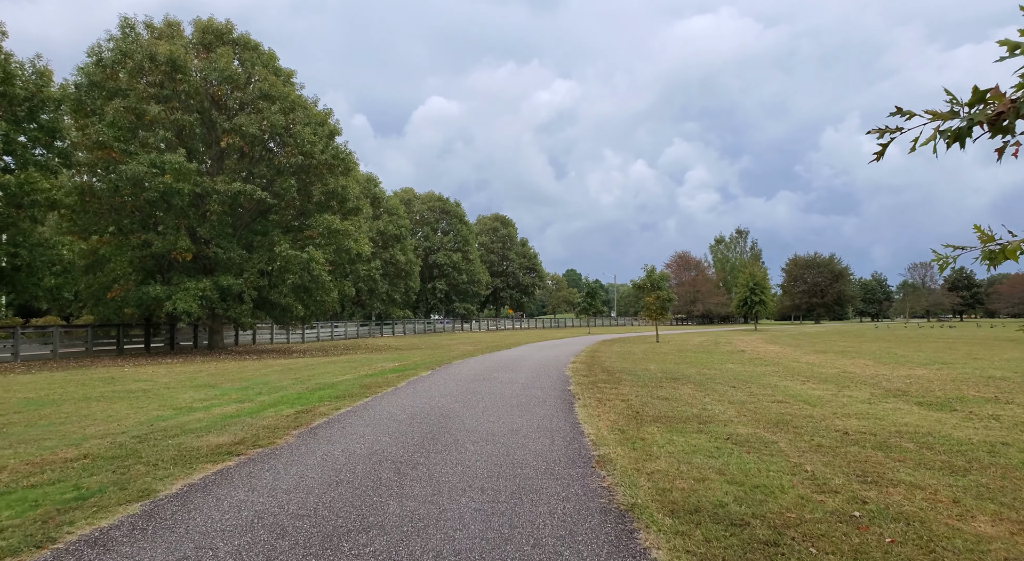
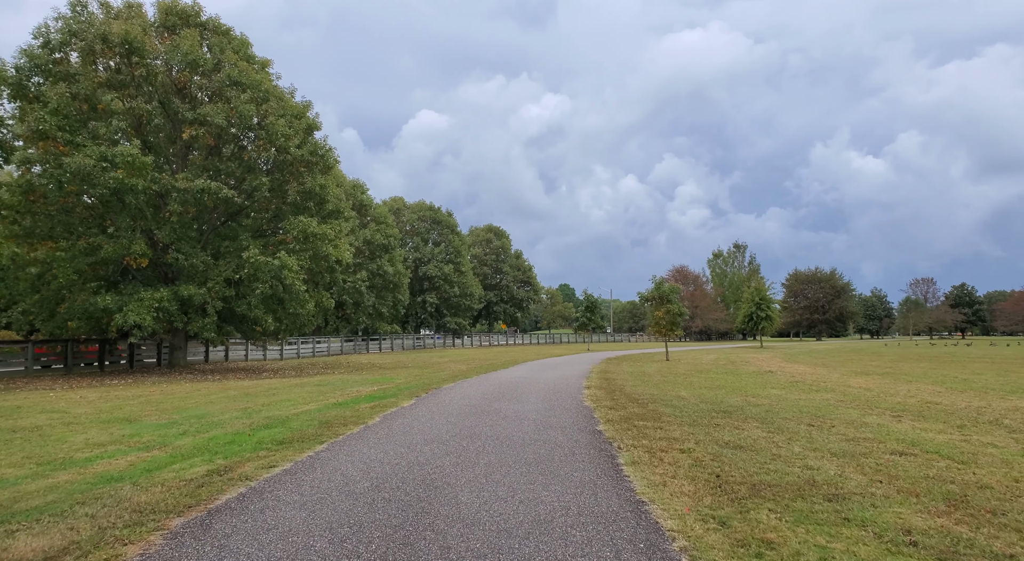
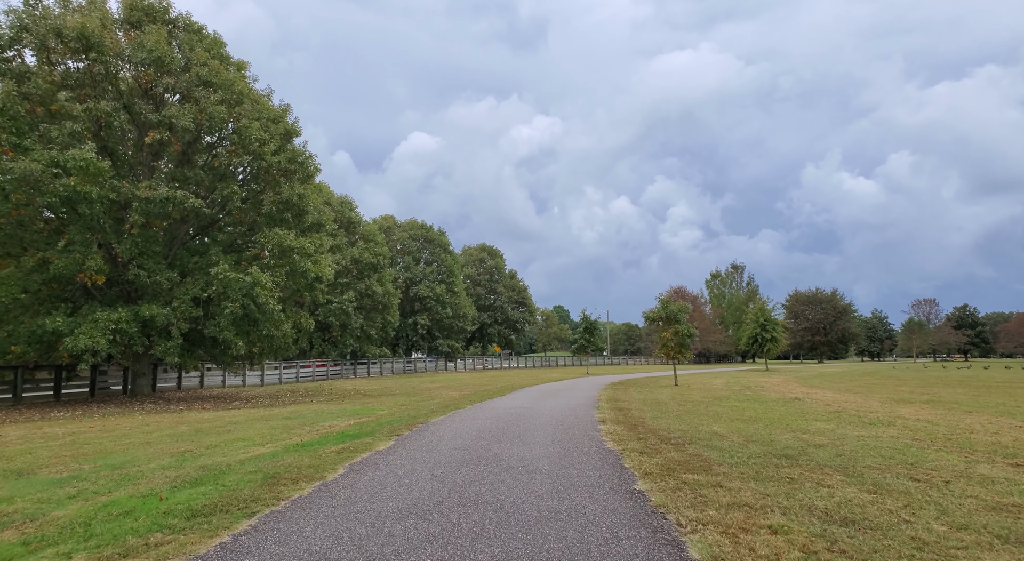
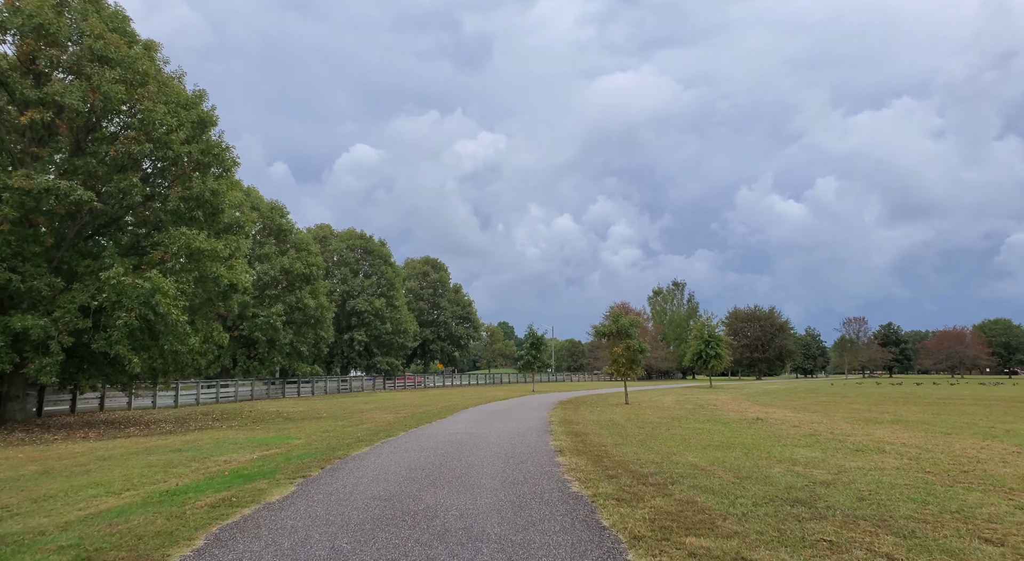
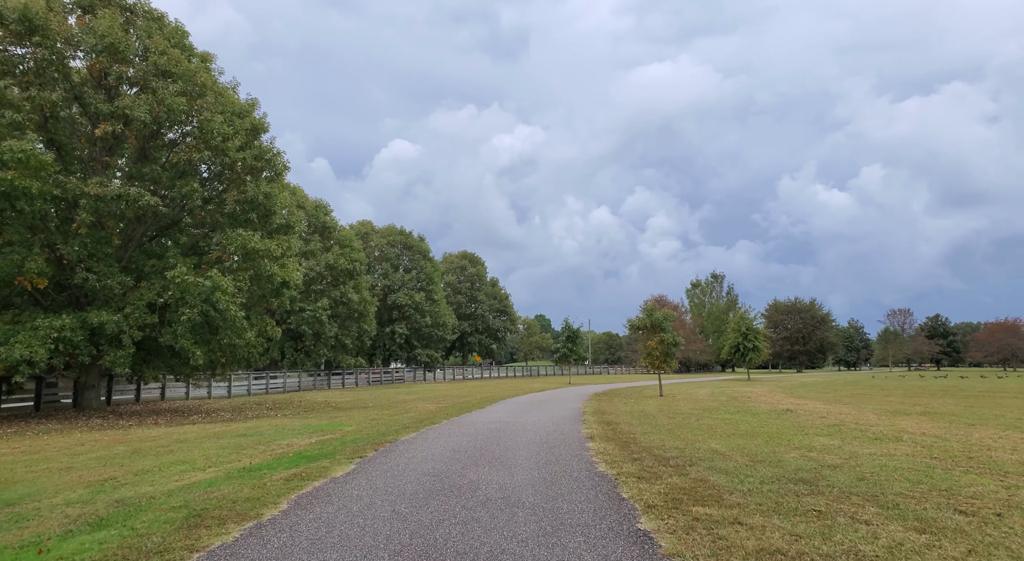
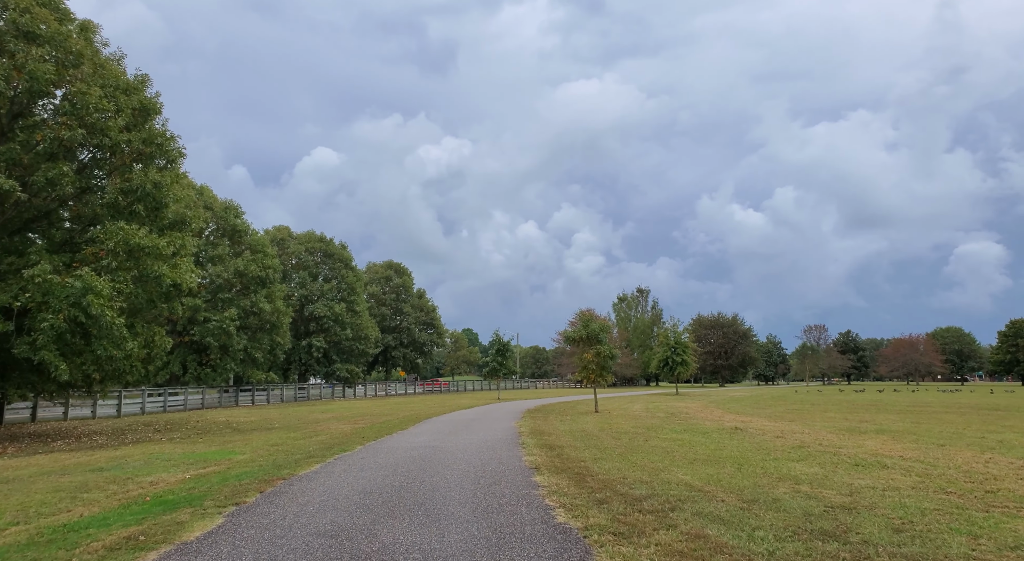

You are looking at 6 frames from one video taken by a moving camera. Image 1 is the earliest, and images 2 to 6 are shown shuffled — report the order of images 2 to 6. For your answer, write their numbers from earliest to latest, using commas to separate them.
2, 3, 5, 4, 6
